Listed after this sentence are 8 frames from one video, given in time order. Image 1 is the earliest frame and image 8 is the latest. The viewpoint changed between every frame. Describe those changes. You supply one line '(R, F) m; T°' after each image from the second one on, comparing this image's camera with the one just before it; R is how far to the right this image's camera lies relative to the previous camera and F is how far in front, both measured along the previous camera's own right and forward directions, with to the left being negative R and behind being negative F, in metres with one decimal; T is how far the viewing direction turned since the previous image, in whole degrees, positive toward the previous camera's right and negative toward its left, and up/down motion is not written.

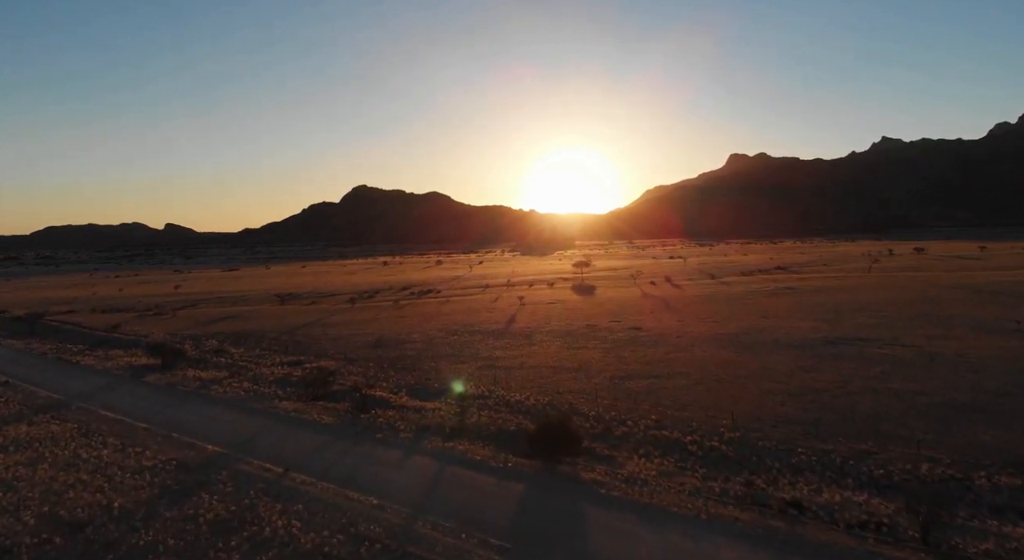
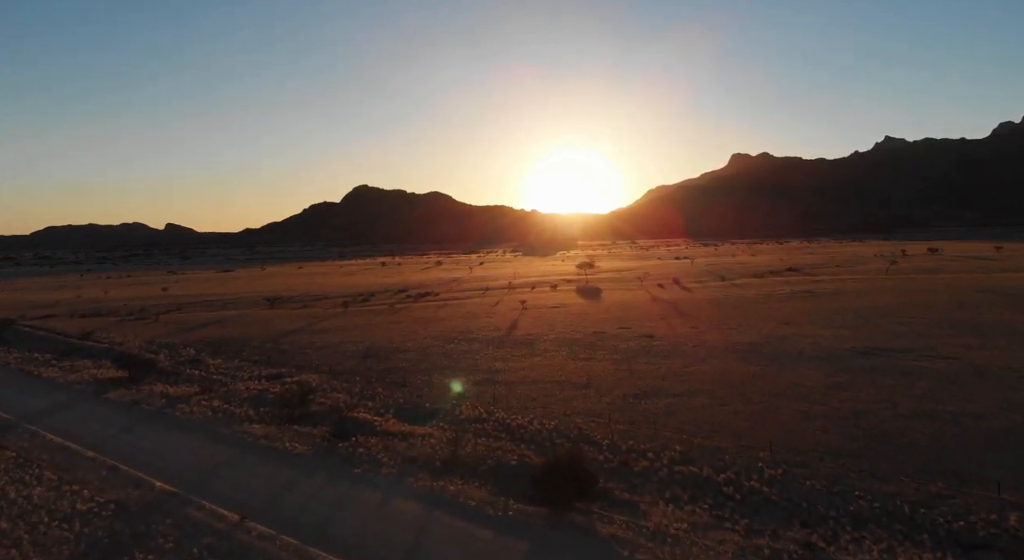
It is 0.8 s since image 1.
(0.0, +2.0) m; 0°
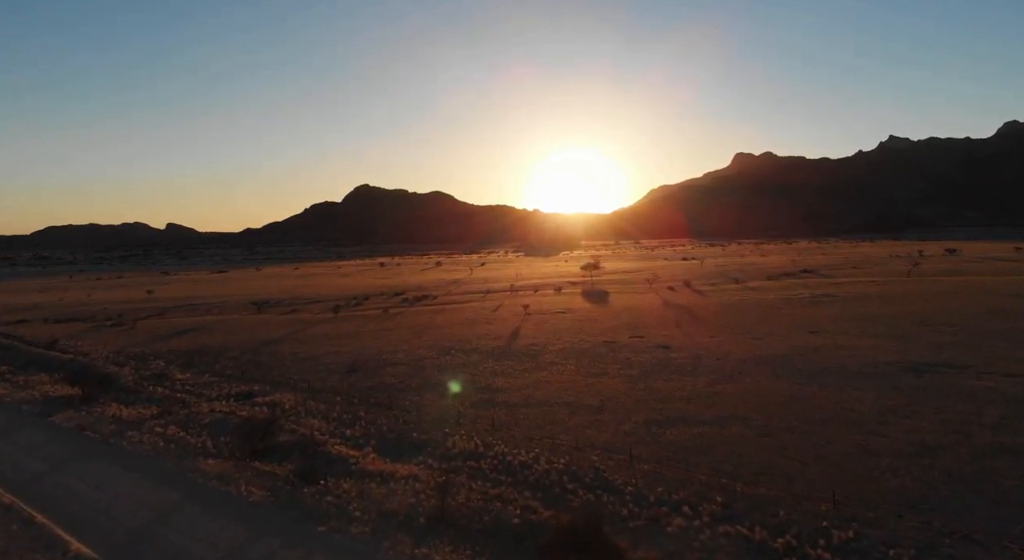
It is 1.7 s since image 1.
(0.0, +2.3) m; 0°
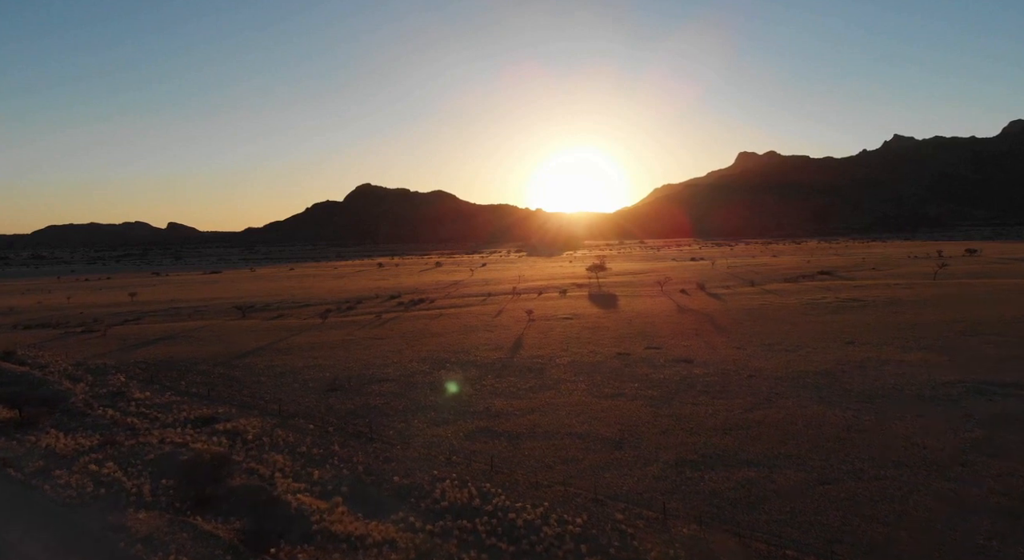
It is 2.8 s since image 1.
(0.0, +2.4) m; 0°
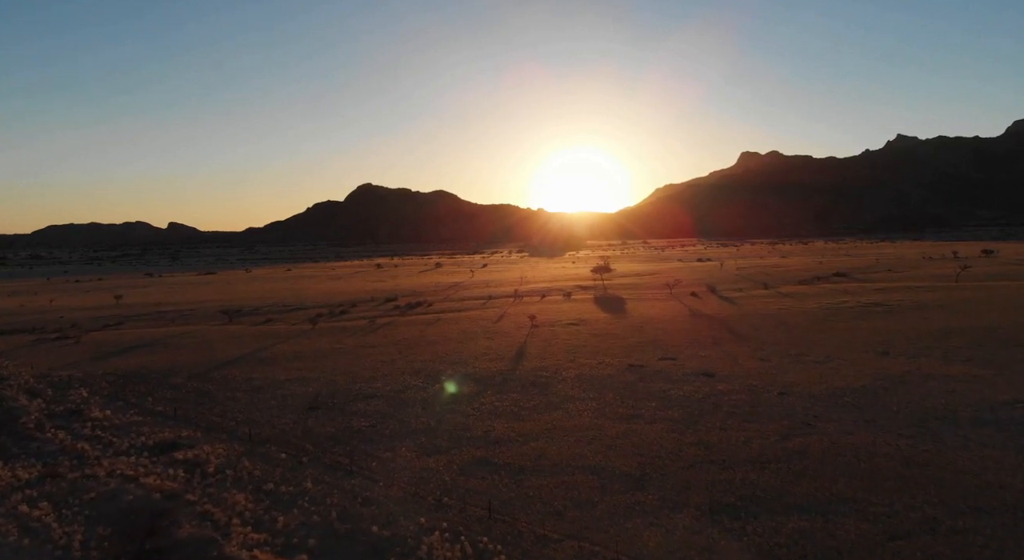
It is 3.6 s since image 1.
(0.0, +1.8) m; 0°
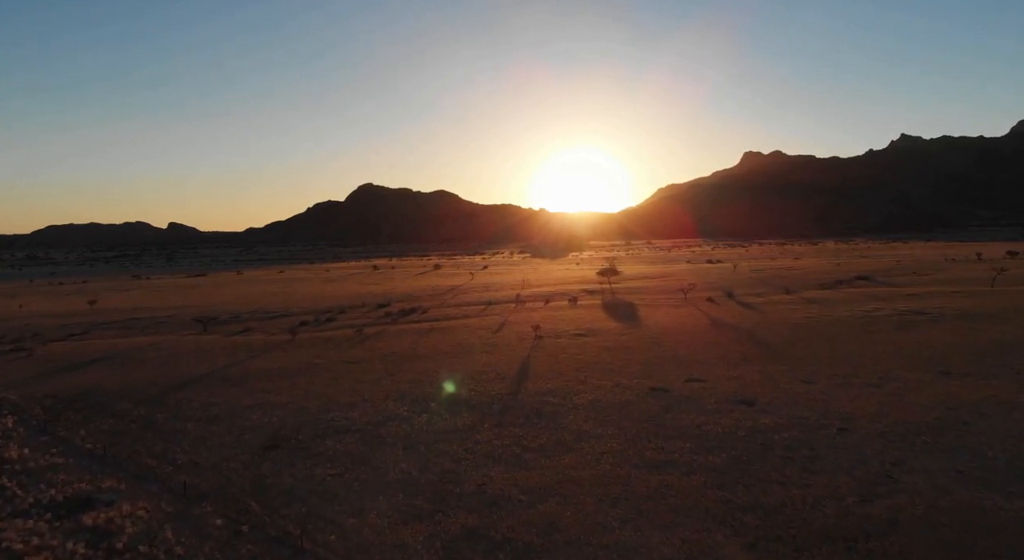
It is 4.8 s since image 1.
(0.0, +2.8) m; 0°
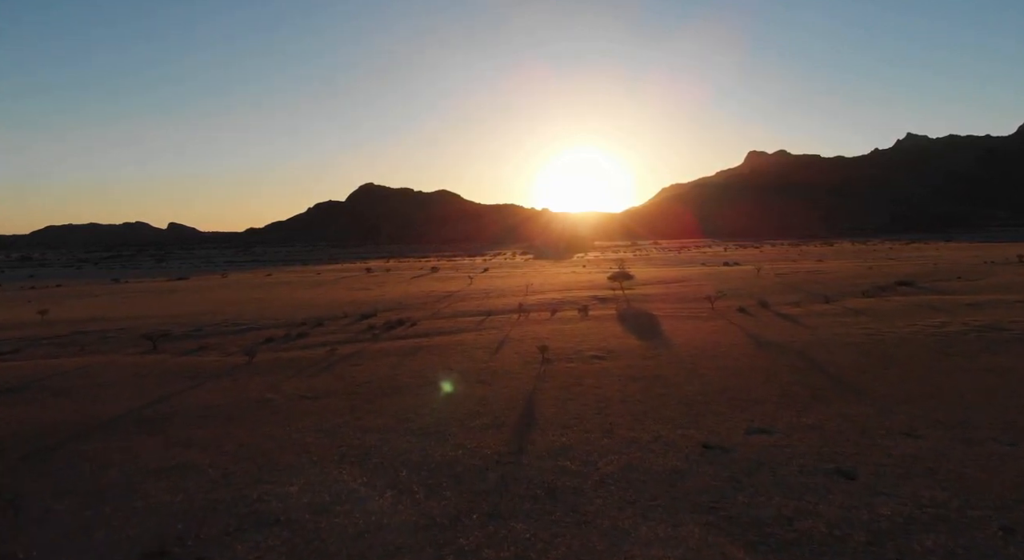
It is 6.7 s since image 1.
(0.0, +4.3) m; 0°
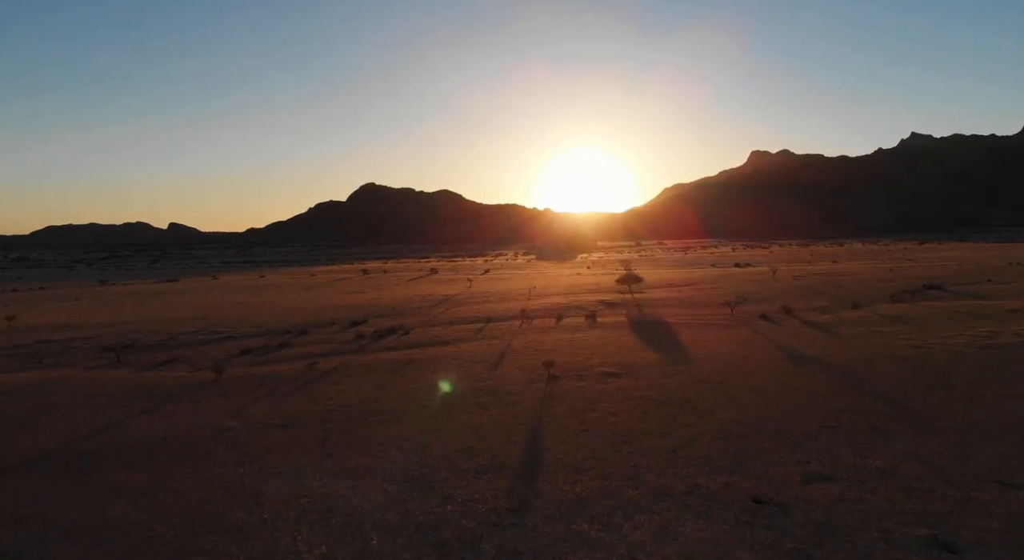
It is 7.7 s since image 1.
(0.0, +2.4) m; 0°
